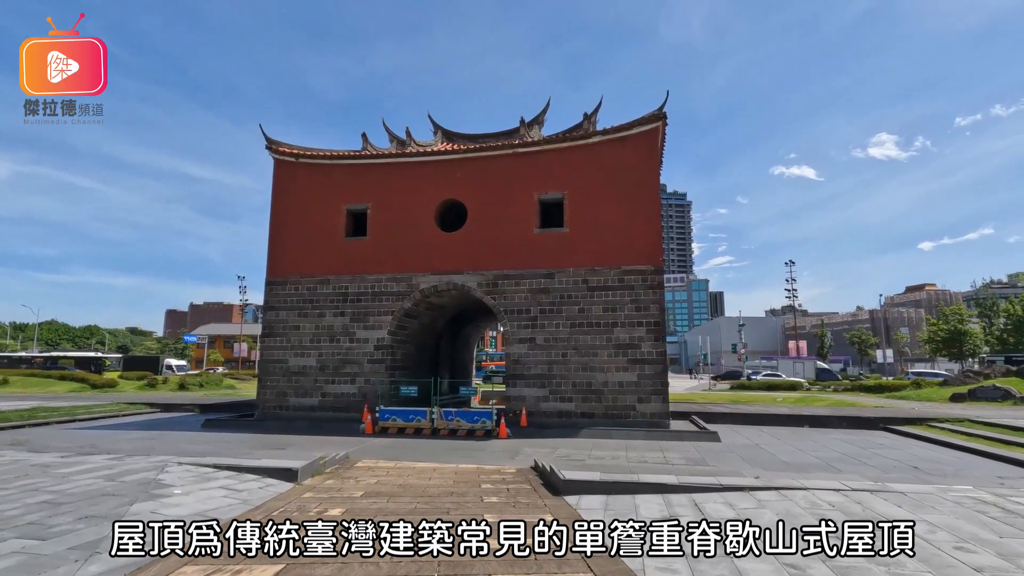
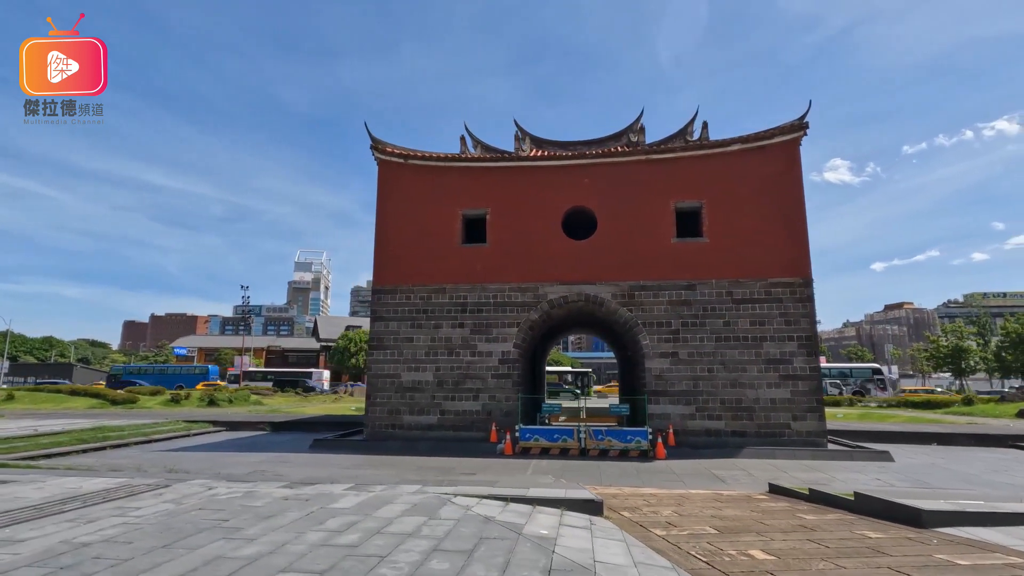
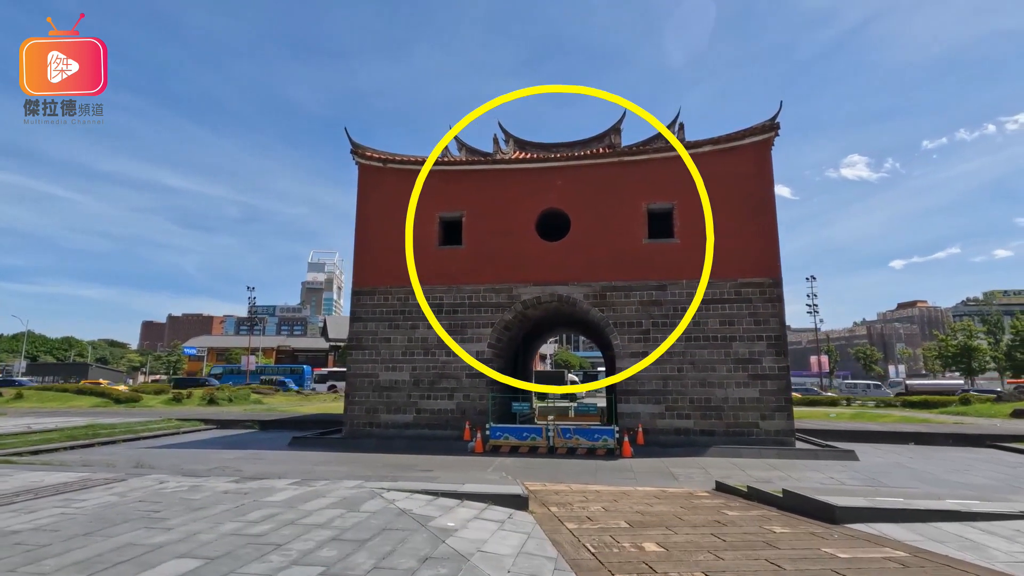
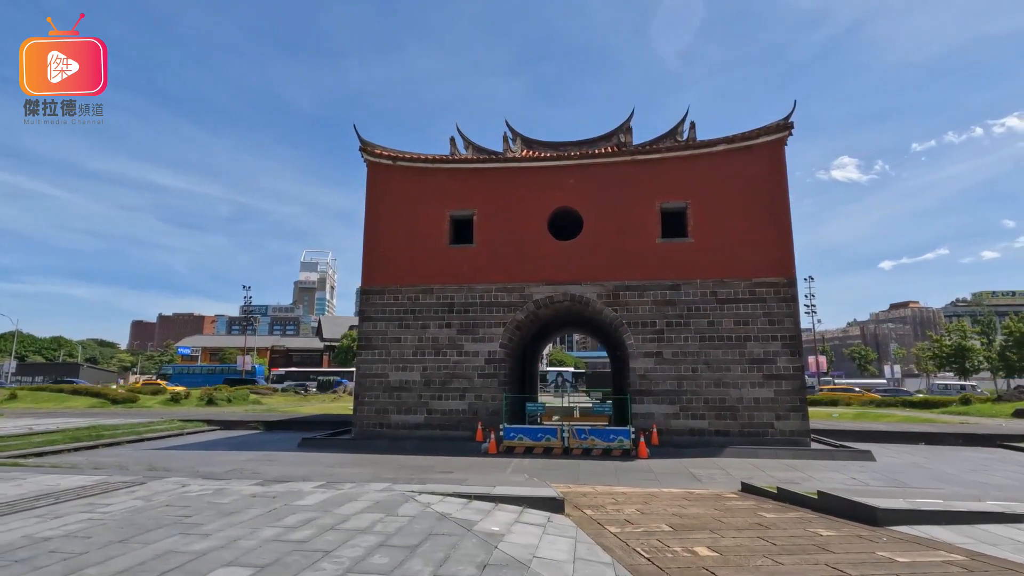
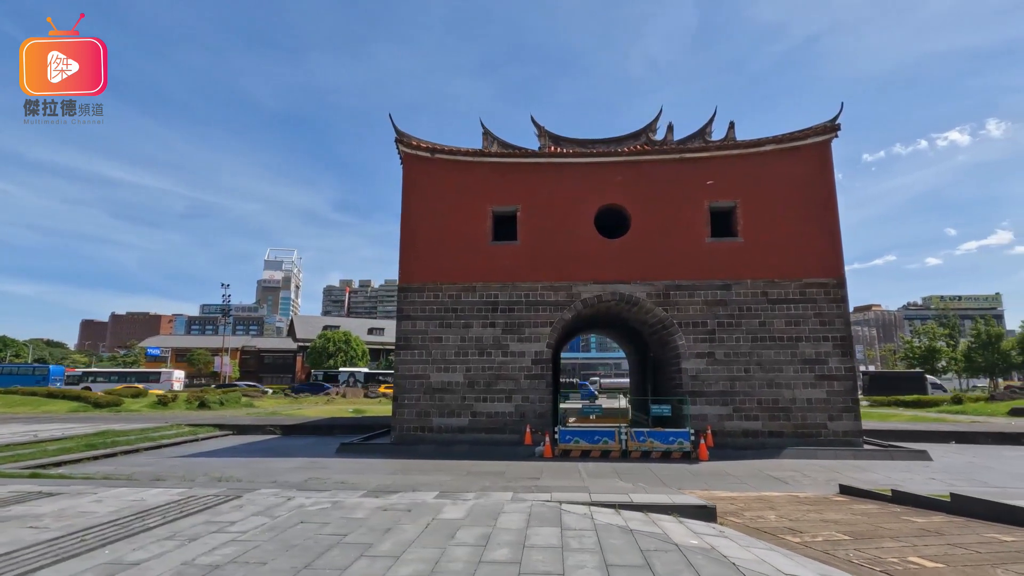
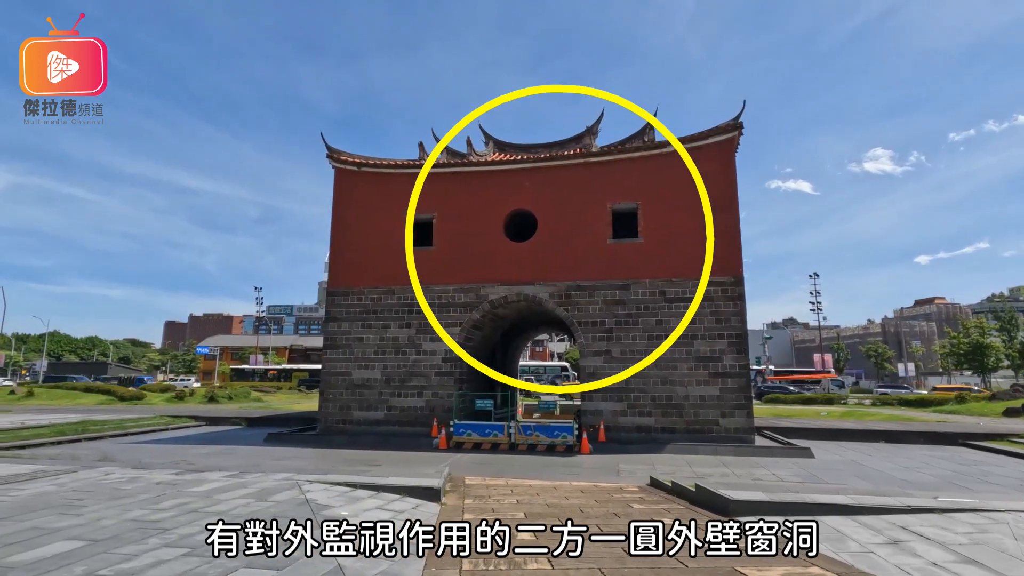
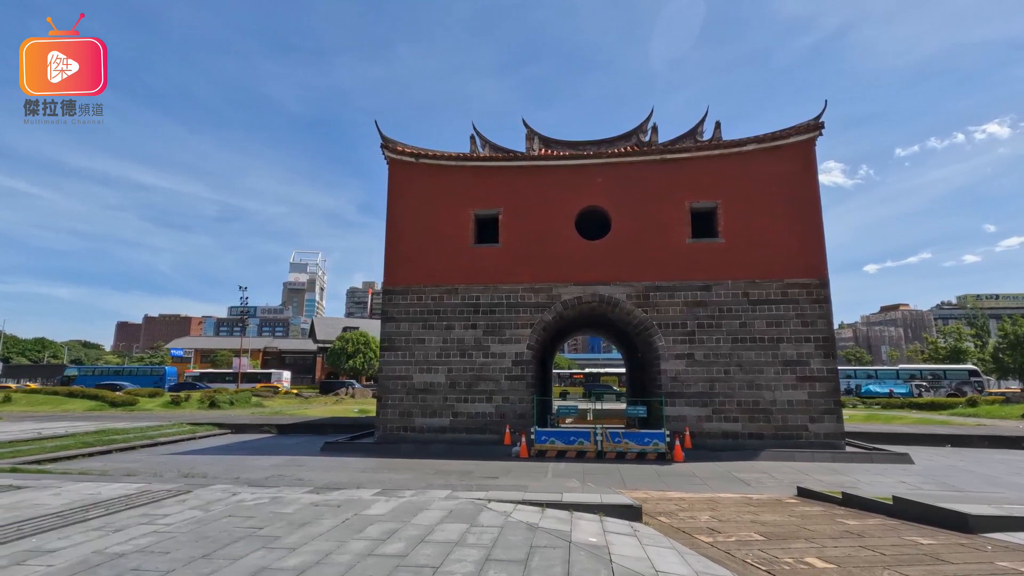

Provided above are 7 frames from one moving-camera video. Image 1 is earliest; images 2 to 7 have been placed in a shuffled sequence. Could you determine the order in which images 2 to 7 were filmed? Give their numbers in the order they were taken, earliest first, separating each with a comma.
6, 3, 4, 2, 7, 5
